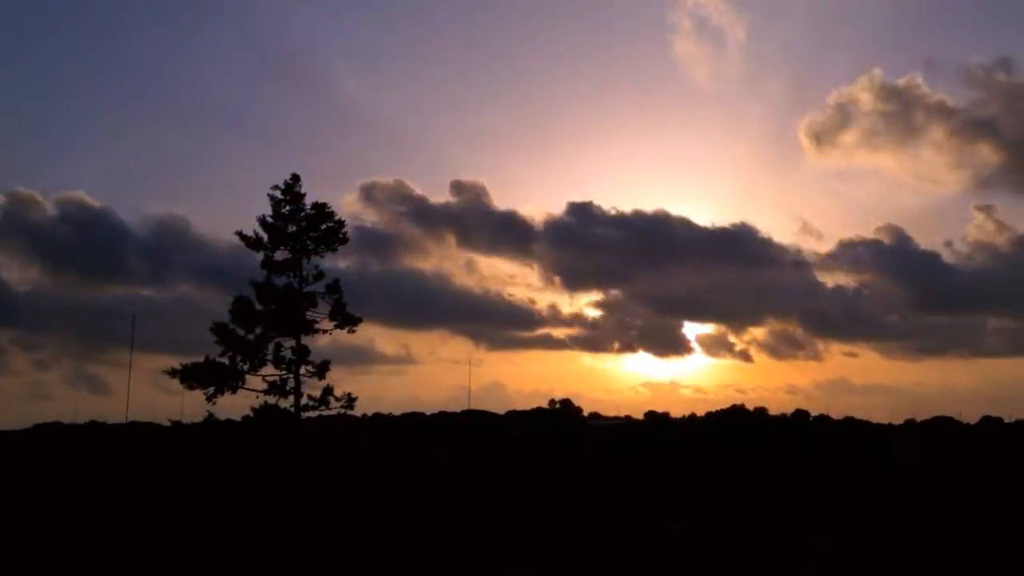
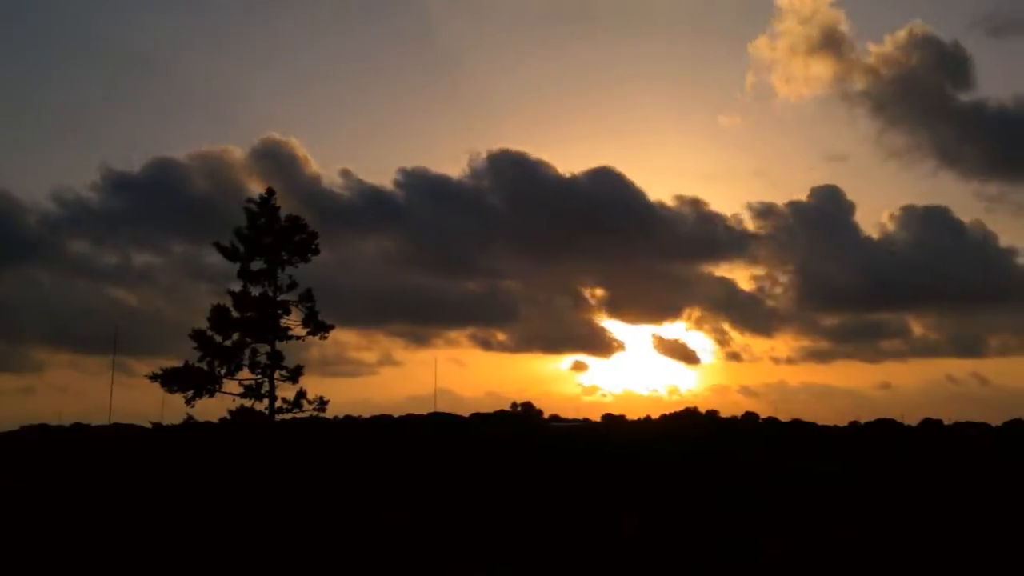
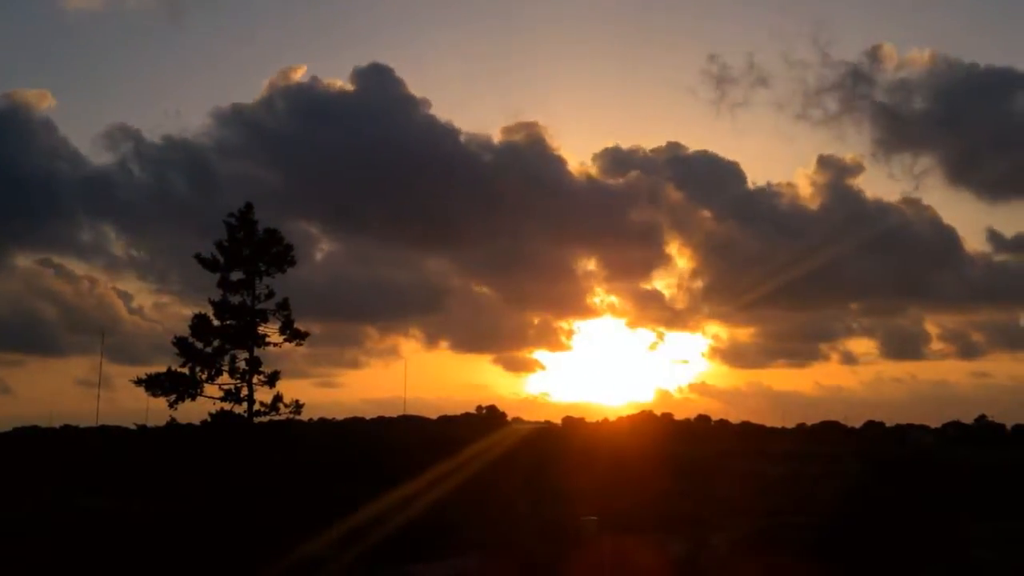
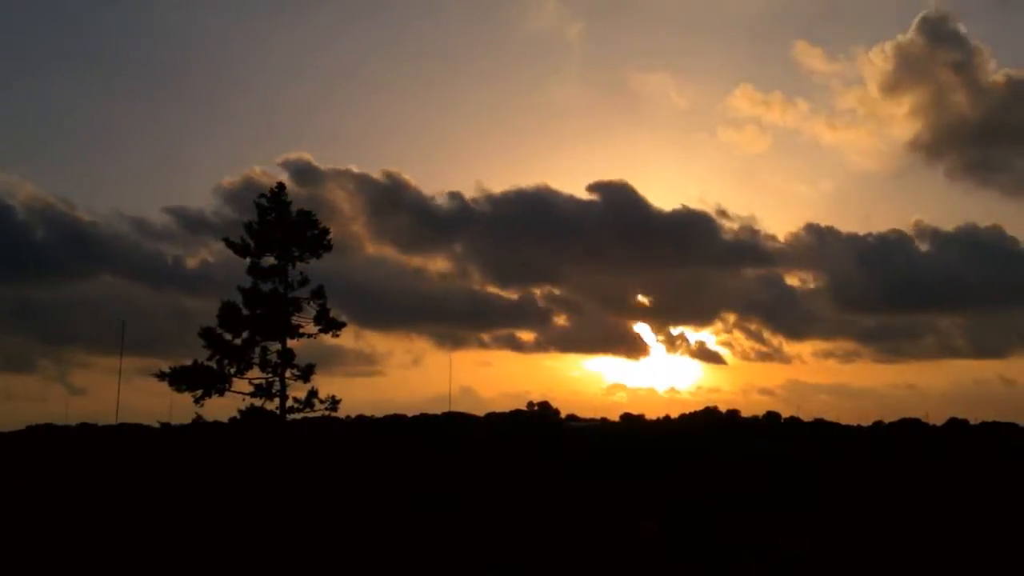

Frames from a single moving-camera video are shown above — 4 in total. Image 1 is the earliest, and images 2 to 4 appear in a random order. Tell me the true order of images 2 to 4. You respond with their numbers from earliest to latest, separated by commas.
4, 2, 3
